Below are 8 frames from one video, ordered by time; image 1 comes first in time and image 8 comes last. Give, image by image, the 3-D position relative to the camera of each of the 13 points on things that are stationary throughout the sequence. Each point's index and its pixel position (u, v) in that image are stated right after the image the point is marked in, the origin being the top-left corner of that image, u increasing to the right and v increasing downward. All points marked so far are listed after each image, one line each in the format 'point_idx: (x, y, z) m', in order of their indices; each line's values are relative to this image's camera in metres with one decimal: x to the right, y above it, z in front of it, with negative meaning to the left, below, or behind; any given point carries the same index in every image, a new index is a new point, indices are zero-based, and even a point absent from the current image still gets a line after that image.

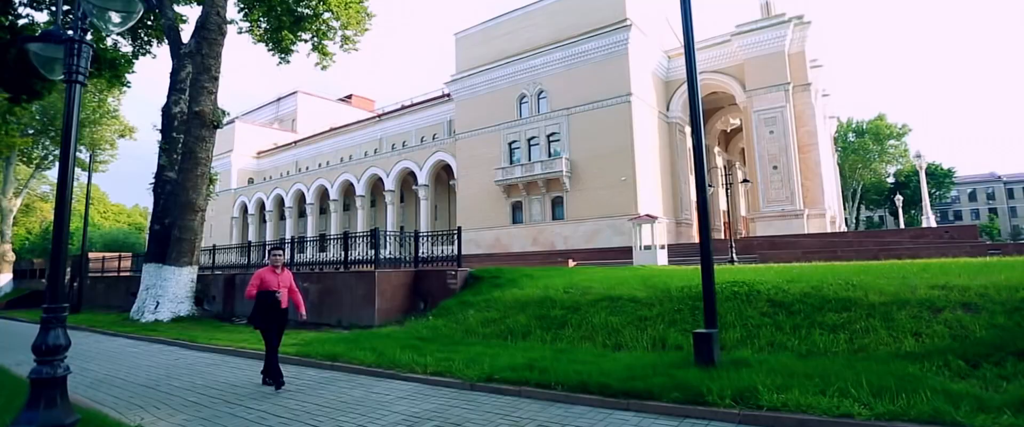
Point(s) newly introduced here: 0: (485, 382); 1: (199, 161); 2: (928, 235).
0: (-0.2, -1.5, +5.0) m
1: (-7.9, +1.3, +13.8) m
2: (+14.6, -0.7, +19.2) m
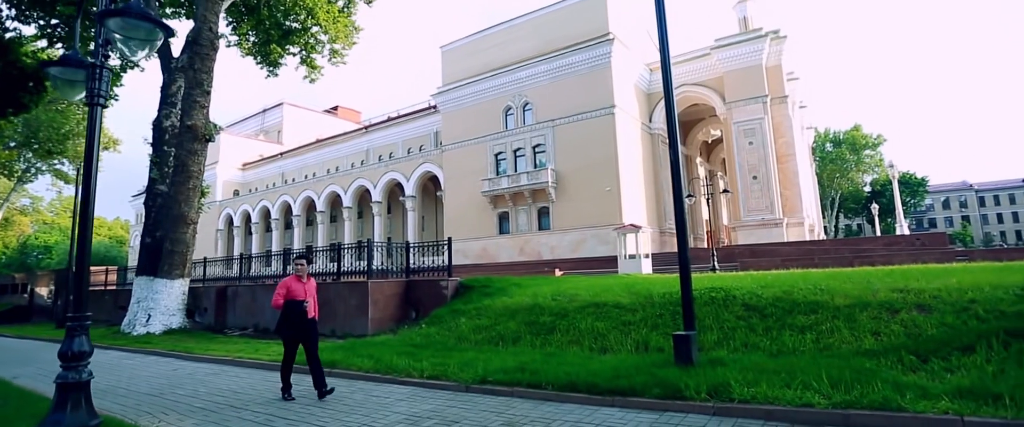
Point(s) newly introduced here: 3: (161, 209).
0: (-0.3, -1.6, +5.3) m
1: (-8.2, +1.0, +14.0) m
2: (+14.2, -1.0, +19.9) m
3: (-9.3, +0.1, +14.3) m
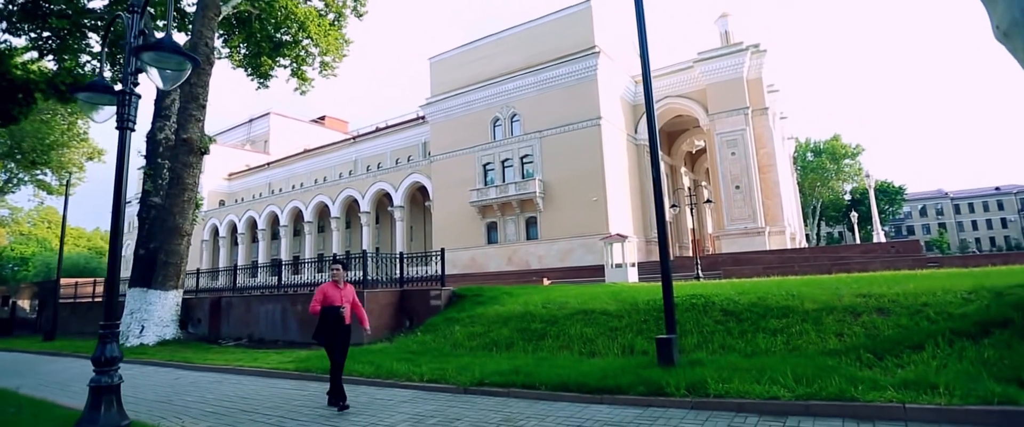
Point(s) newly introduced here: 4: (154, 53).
0: (-0.4, -1.8, +5.7) m
1: (-8.5, +0.7, +14.2) m
2: (+13.8, -1.3, +20.6) m
3: (-9.6, -0.2, +14.5) m
4: (-2.8, +1.3, +4.3) m
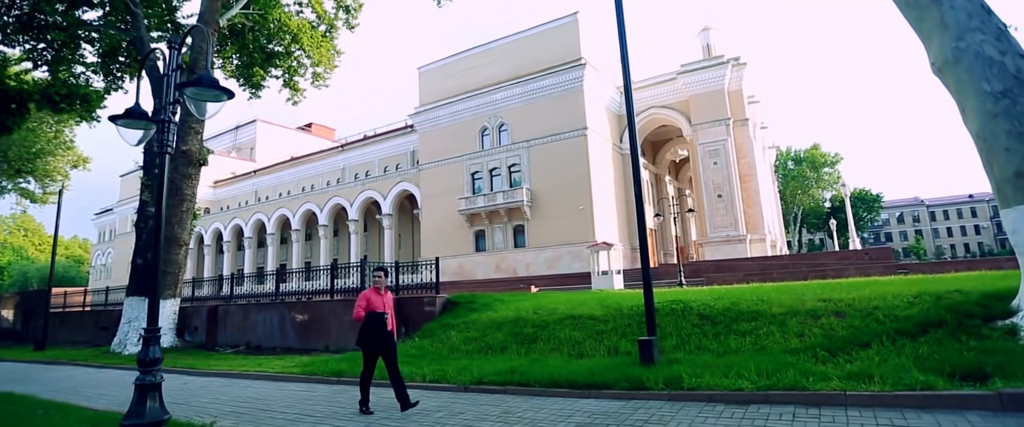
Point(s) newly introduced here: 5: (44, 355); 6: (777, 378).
0: (-0.4, -1.9, +6.2) m
1: (-8.7, +0.4, +14.6) m
2: (+13.3, -1.7, +21.5) m
3: (-9.8, -0.5, +14.9) m
4: (-2.8, +1.1, +4.9) m
5: (-15.0, -4.5, +17.5) m
6: (+2.3, -1.4, +4.7) m
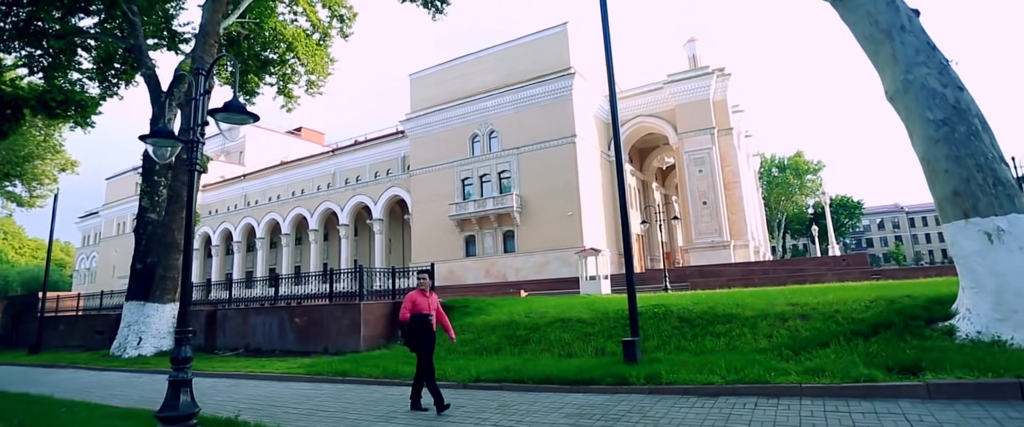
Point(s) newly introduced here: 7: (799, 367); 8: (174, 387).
0: (-0.5, -2.1, +6.8) m
1: (-8.9, +0.2, +14.9) m
2: (+13.0, -2.0, +22.3) m
3: (-10.1, -0.7, +15.2) m
4: (-2.9, +1.0, +5.4) m
5: (-15.3, -4.7, +17.7) m
6: (+2.2, -1.5, +5.3) m
7: (+2.8, -1.5, +5.3) m
8: (-3.1, -1.6, +5.0) m
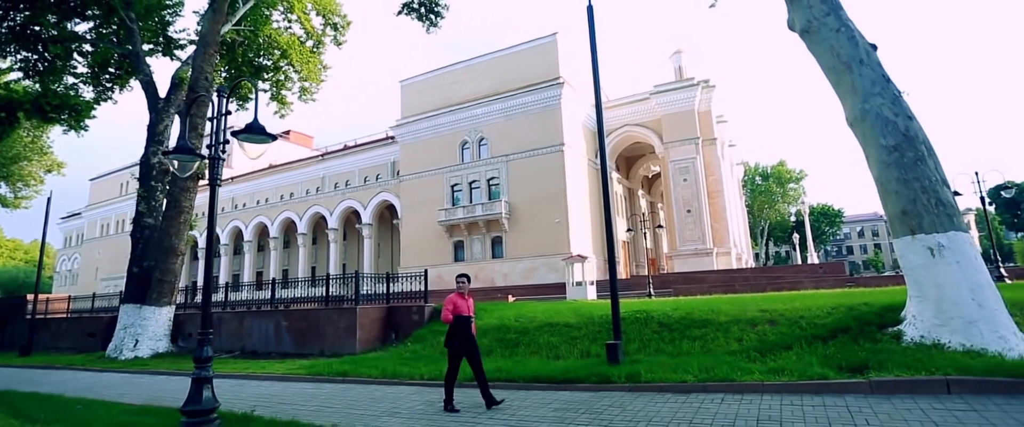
0: (-0.6, -2.2, +7.3) m
1: (-9.2, +0.1, +15.3) m
2: (+12.5, -2.4, +23.2) m
3: (-10.3, -0.8, +15.5) m
4: (-2.9, +0.9, +5.9) m
5: (-15.6, -4.8, +17.8) m
6: (+2.2, -1.7, +5.9) m
7: (+2.7, -1.6, +5.9) m
8: (-3.2, -1.7, +5.5) m
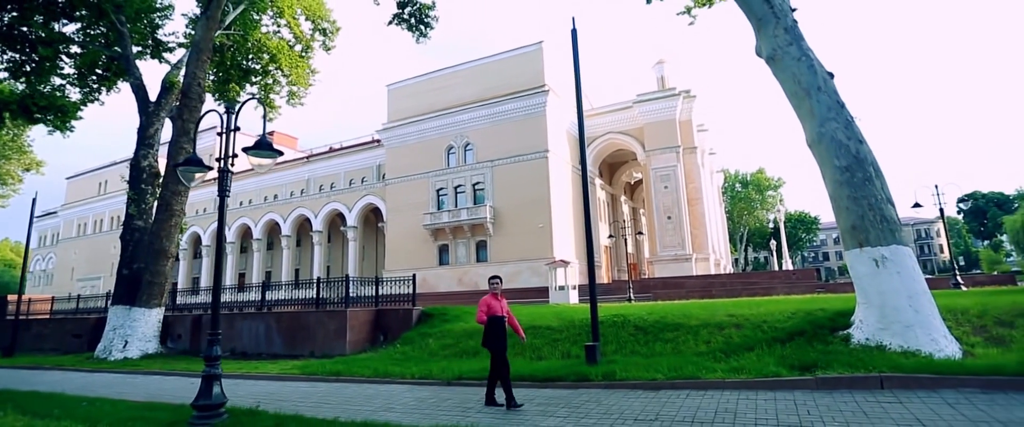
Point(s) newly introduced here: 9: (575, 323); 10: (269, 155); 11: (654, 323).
0: (-0.8, -2.4, +7.8) m
1: (-9.6, 0.0, +15.6) m
2: (+11.8, -2.8, +24.0) m
3: (-10.8, -0.9, +15.8) m
4: (-3.0, +0.8, +6.3) m
5: (-16.2, -4.8, +17.9) m
6: (+2.0, -1.9, +6.4) m
7: (+2.5, -1.8, +6.5) m
8: (-3.3, -1.8, +5.9) m
9: (+1.2, -2.1, +10.3) m
10: (-2.9, +0.7, +6.4) m
11: (+2.3, -1.8, +9.0) m
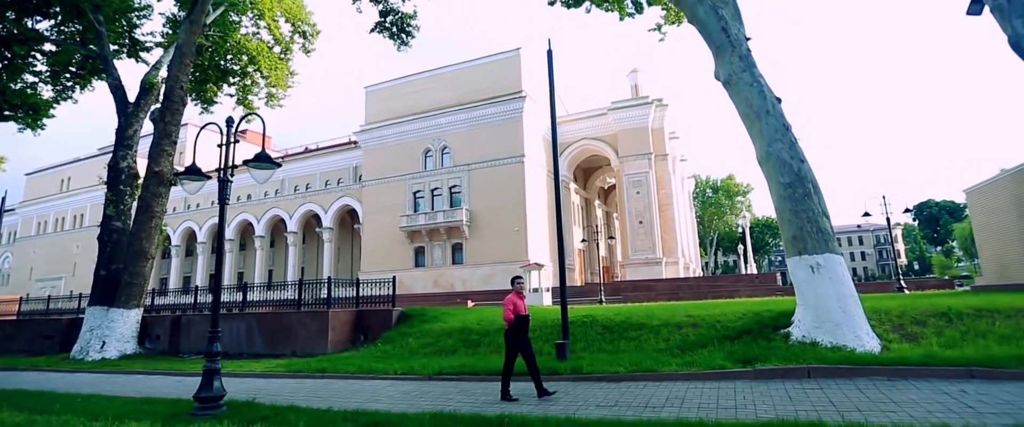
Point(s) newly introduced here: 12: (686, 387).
0: (-1.1, -2.5, +8.4) m
1: (-10.3, 0.0, +15.8) m
2: (+10.7, -3.1, +25.2) m
3: (-11.5, -0.9, +15.9) m
4: (-3.3, +0.7, +6.8) m
5: (-17.0, -4.8, +17.8) m
6: (+1.7, -2.0, +7.2) m
7: (+2.2, -2.0, +7.3) m
8: (-3.6, -1.9, +6.4) m
9: (+0.7, -2.2, +11.0) m
10: (-3.2, +0.6, +6.9) m
11: (+1.9, -2.0, +9.7) m
12: (+2.0, -2.0, +6.2) m
